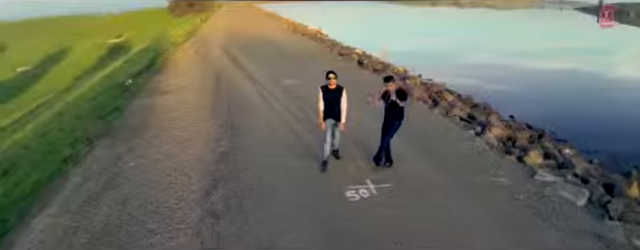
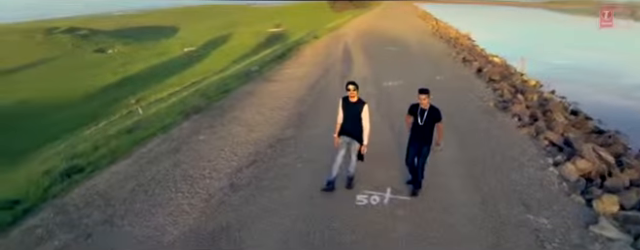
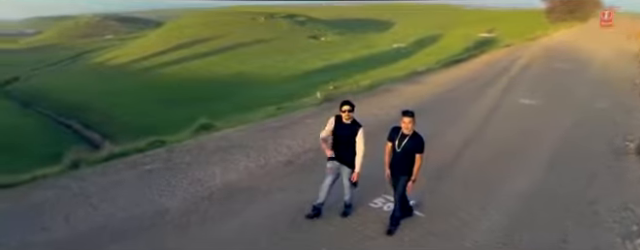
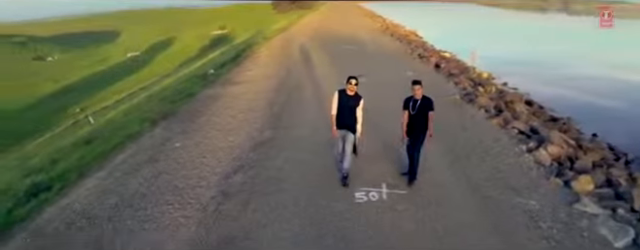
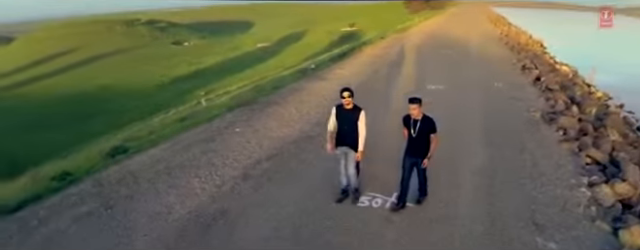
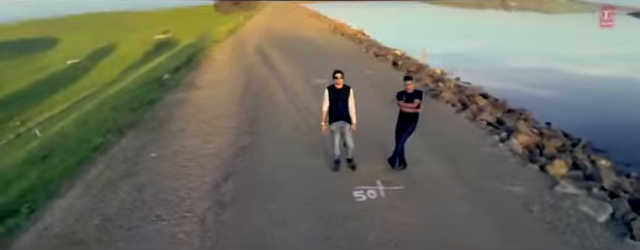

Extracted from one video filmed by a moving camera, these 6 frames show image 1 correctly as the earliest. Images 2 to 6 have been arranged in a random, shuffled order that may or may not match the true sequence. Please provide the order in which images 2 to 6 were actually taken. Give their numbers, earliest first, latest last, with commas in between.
6, 4, 2, 5, 3
